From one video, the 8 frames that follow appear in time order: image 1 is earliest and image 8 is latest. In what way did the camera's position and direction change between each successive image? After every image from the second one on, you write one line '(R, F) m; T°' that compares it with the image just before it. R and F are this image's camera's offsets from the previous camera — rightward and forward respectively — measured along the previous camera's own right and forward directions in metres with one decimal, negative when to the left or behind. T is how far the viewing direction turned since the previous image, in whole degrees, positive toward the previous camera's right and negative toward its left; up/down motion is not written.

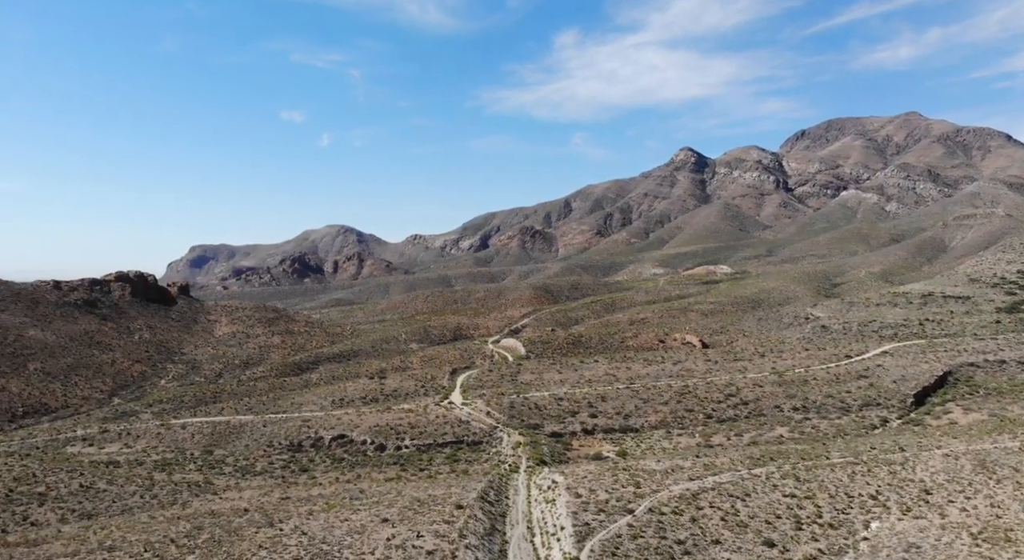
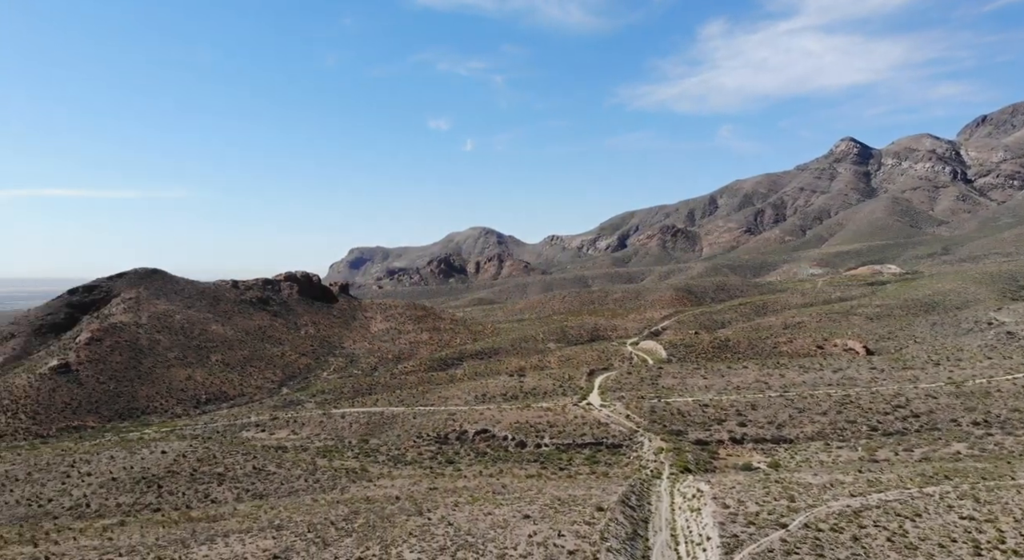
(+0.6, +0.1) m; -12°
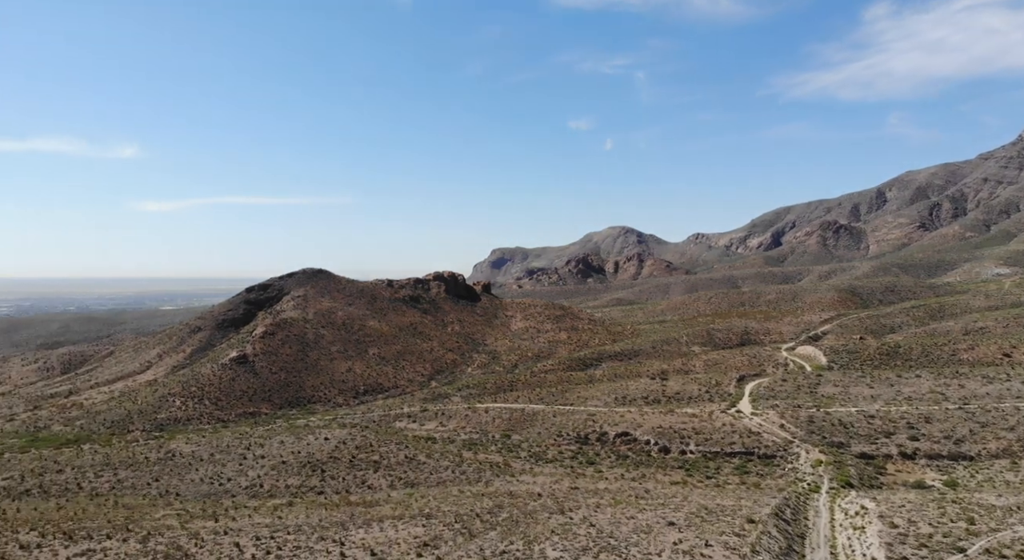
(+0.5, 0.0) m; -12°
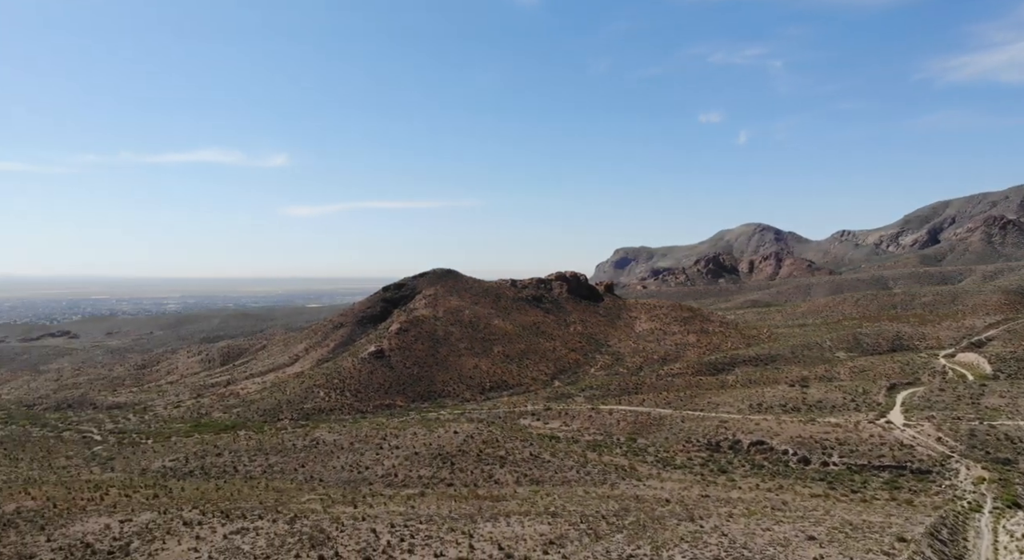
(+0.4, 0.0) m; -10°
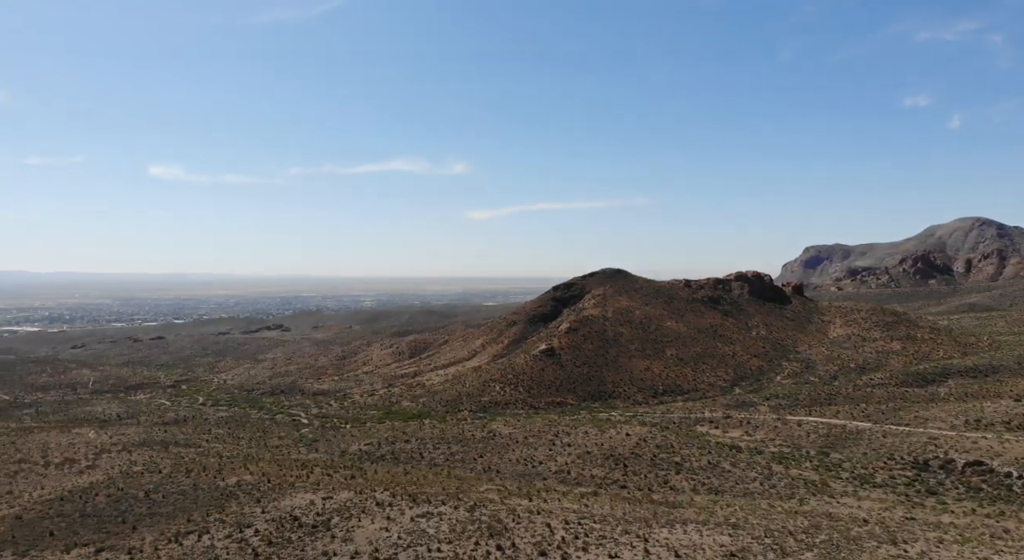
(+0.3, 0.0) m; -14°
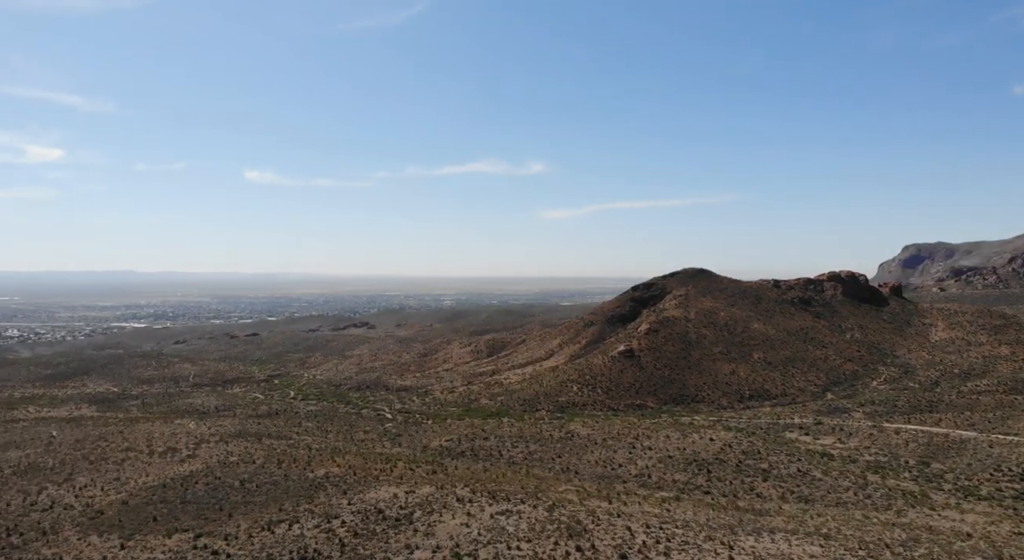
(+0.1, 0.0) m; -6°
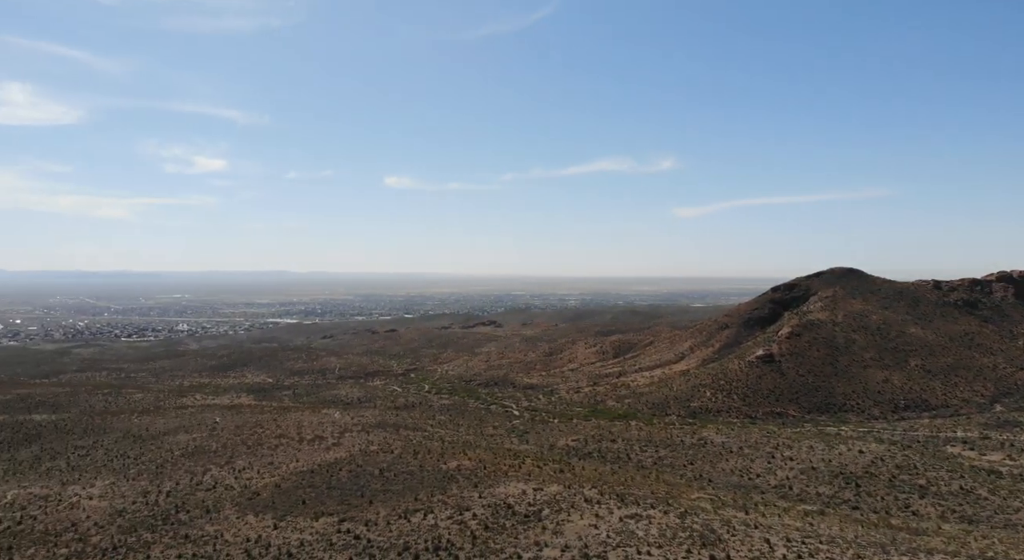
(+0.2, +0.1) m; -10°
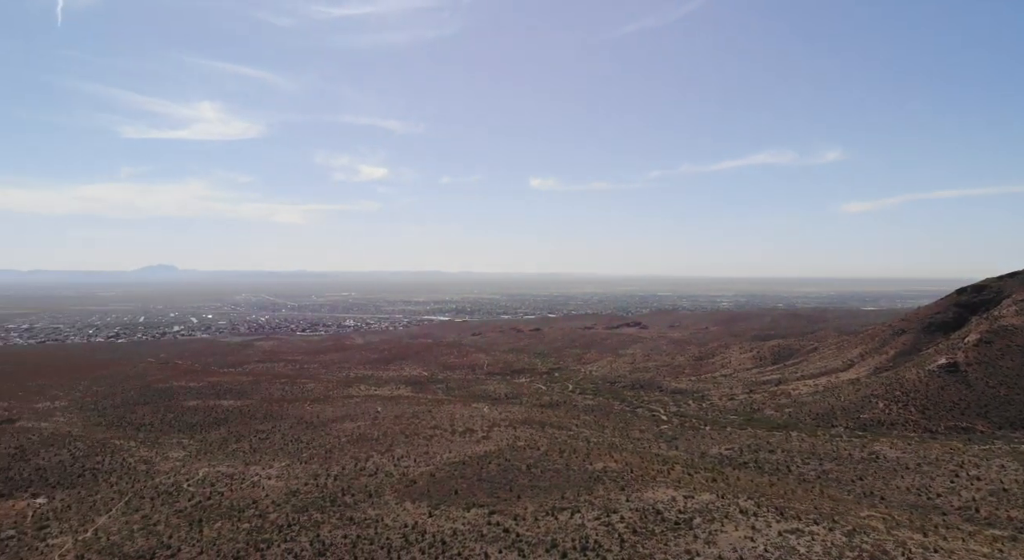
(+0.1, +0.1) m; -12°
